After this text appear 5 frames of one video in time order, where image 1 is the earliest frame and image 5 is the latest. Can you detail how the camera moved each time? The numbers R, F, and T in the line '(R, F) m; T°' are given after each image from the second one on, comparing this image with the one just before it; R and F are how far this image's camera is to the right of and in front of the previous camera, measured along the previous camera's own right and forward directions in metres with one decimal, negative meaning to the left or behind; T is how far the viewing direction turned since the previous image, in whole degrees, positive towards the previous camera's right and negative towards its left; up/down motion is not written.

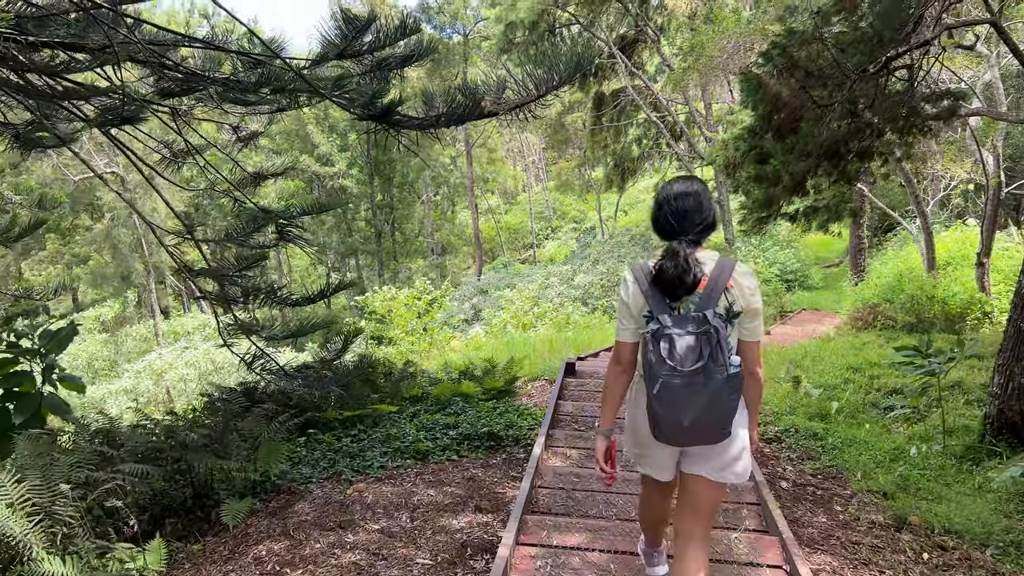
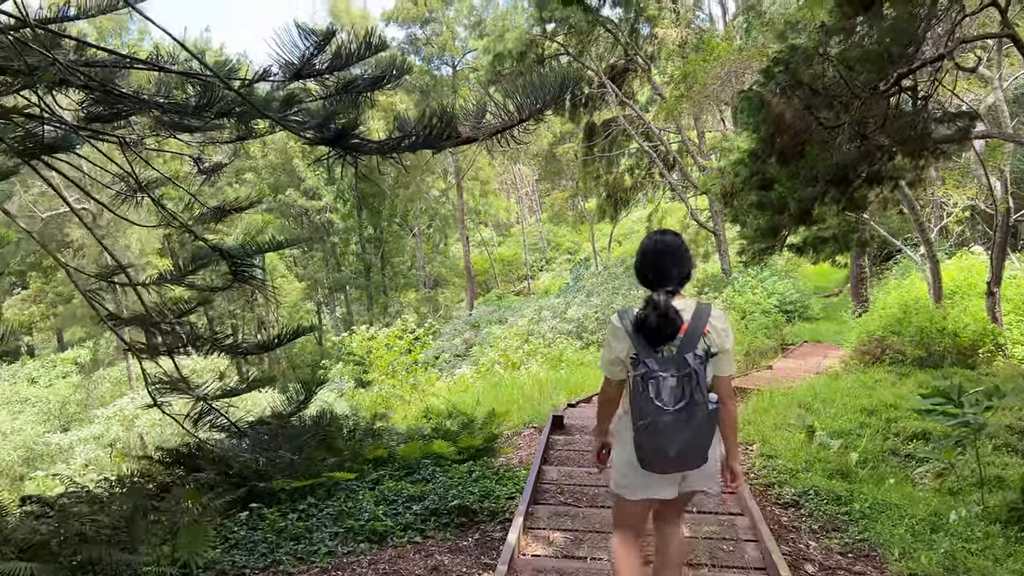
(+0.1, +0.4) m; 0°
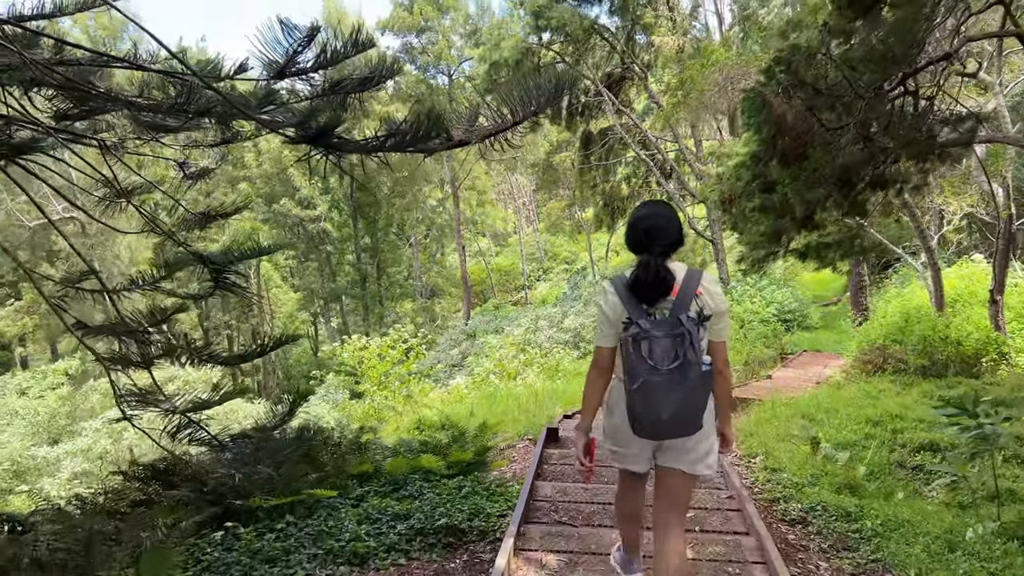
(0.0, +0.2) m; 0°
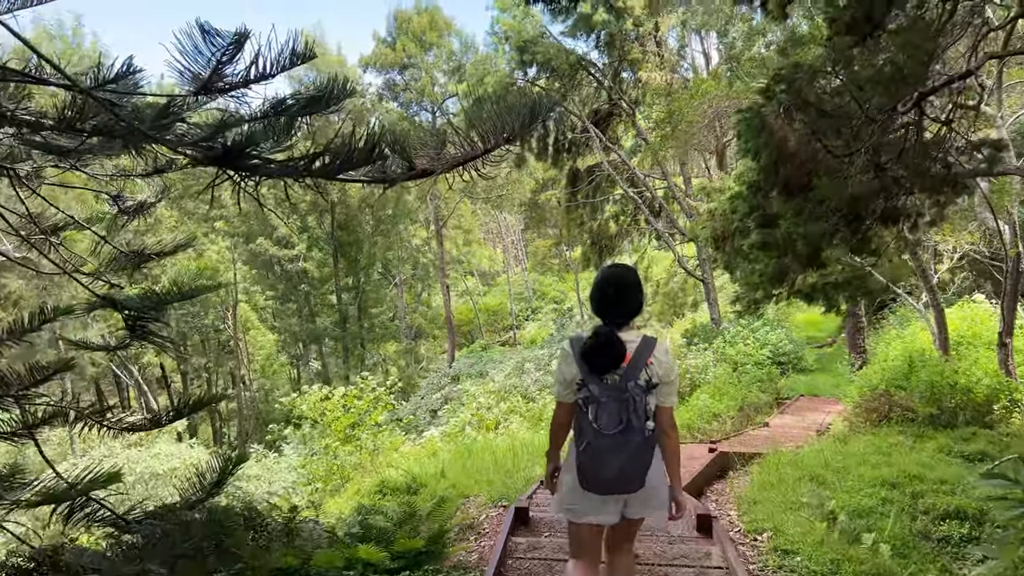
(+0.1, +0.5) m; +1°
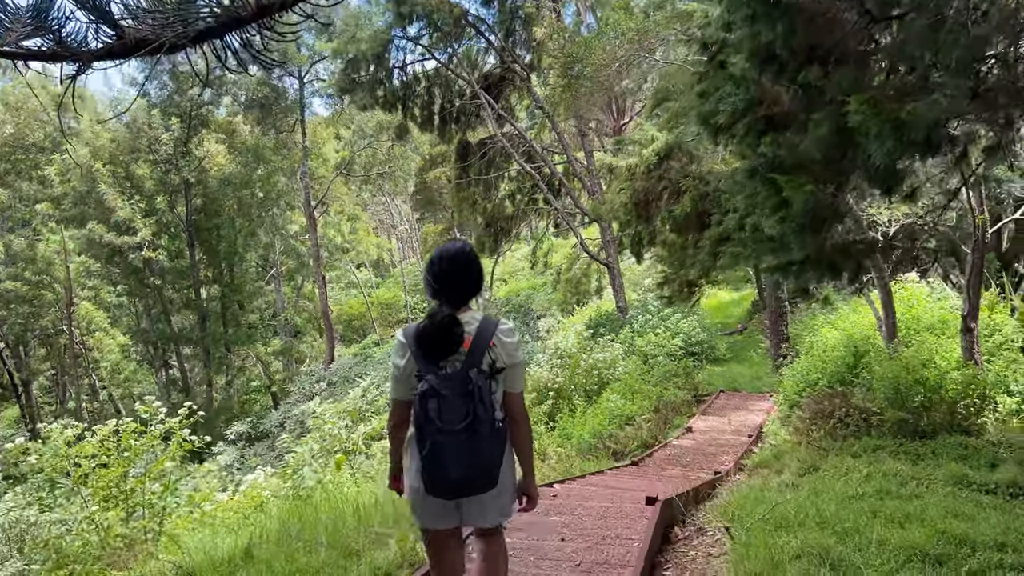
(+0.3, +1.9) m; +7°
